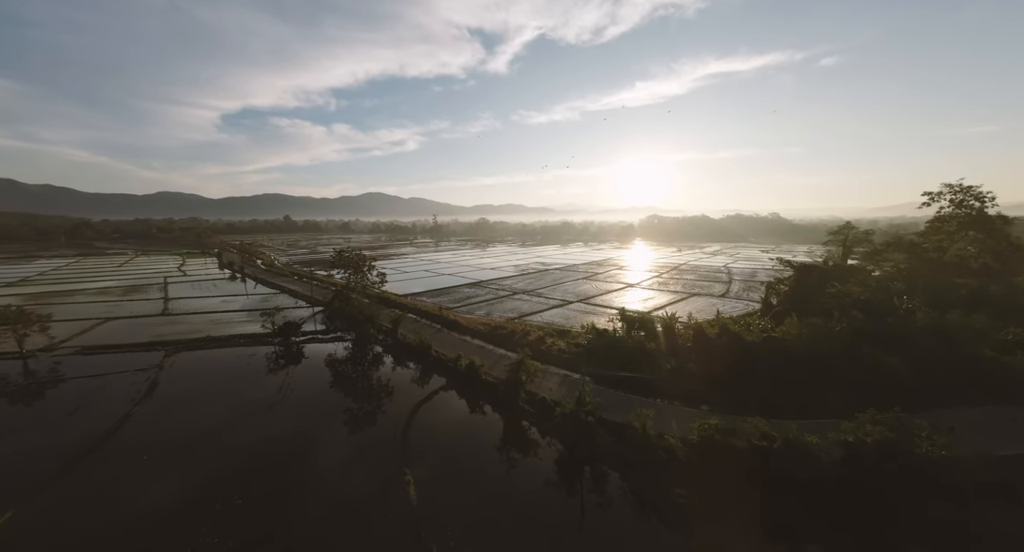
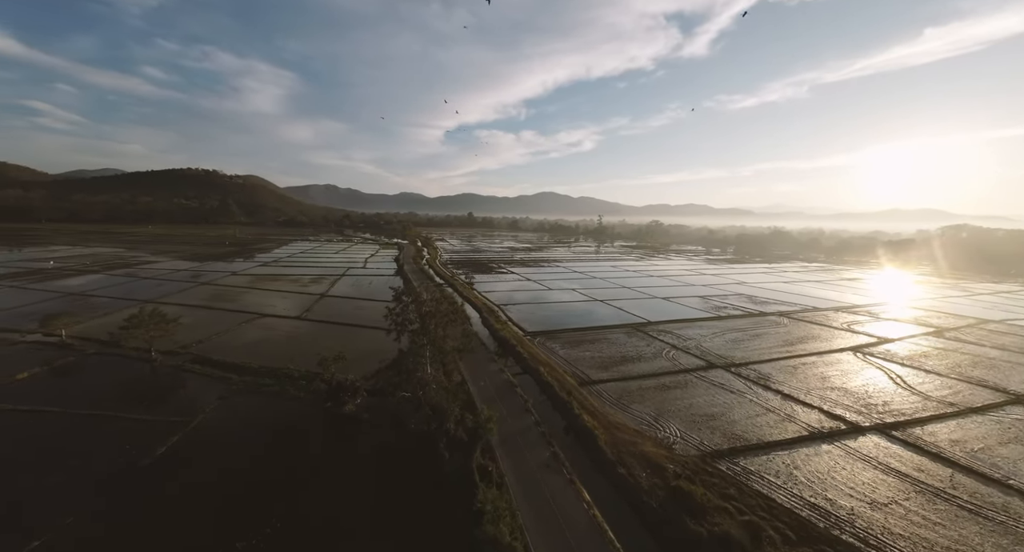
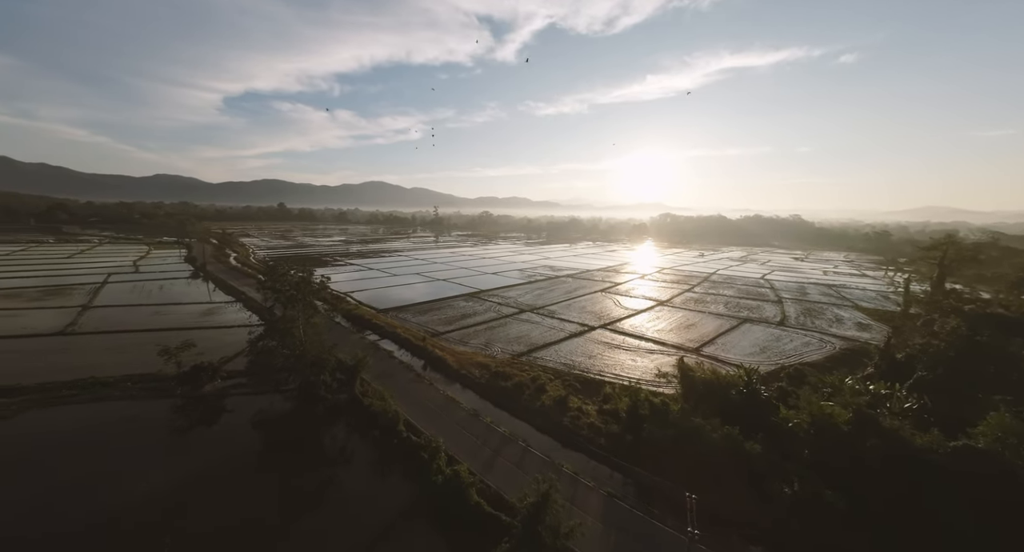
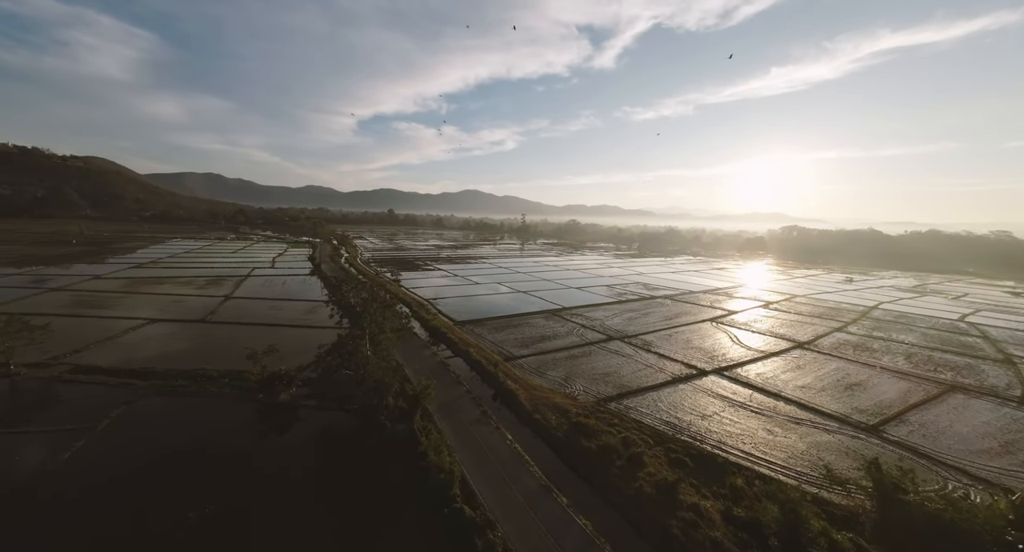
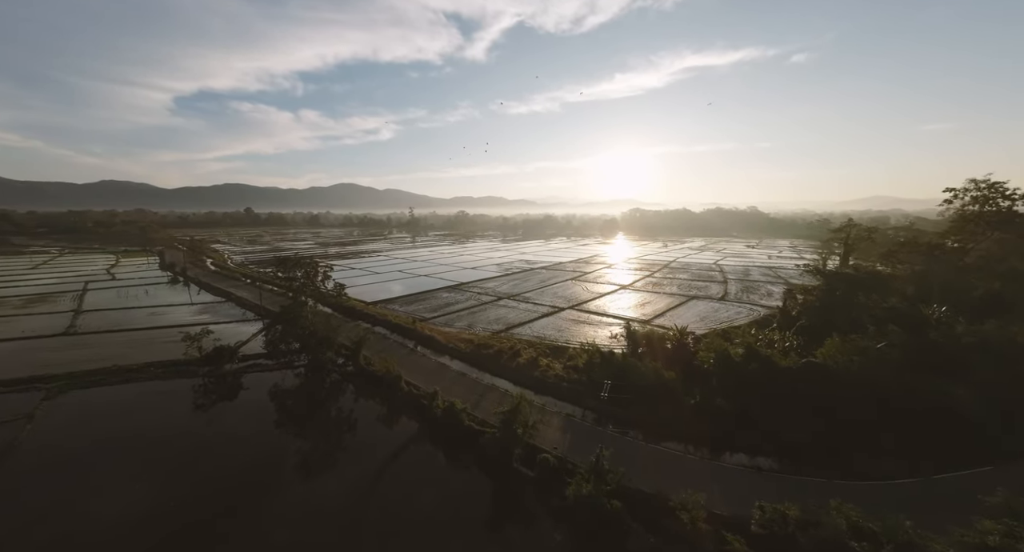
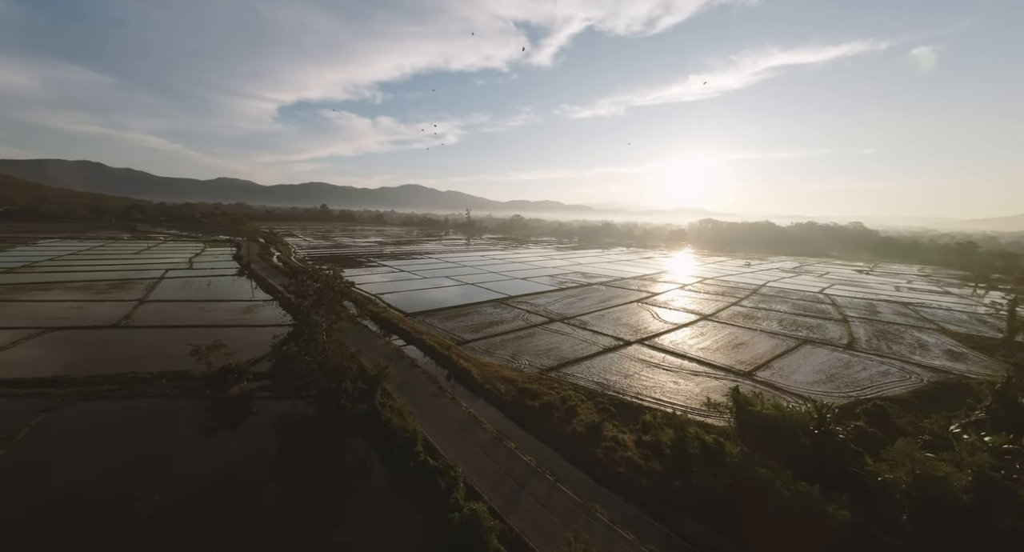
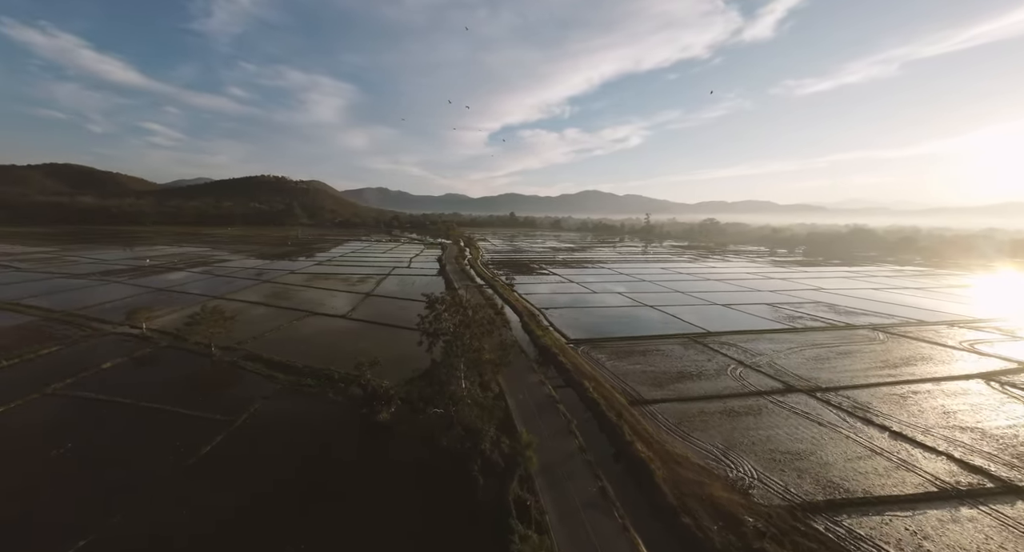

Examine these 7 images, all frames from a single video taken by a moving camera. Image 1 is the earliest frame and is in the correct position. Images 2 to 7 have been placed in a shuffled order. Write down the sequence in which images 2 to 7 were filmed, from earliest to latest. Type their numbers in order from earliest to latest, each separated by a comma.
5, 3, 6, 4, 2, 7
